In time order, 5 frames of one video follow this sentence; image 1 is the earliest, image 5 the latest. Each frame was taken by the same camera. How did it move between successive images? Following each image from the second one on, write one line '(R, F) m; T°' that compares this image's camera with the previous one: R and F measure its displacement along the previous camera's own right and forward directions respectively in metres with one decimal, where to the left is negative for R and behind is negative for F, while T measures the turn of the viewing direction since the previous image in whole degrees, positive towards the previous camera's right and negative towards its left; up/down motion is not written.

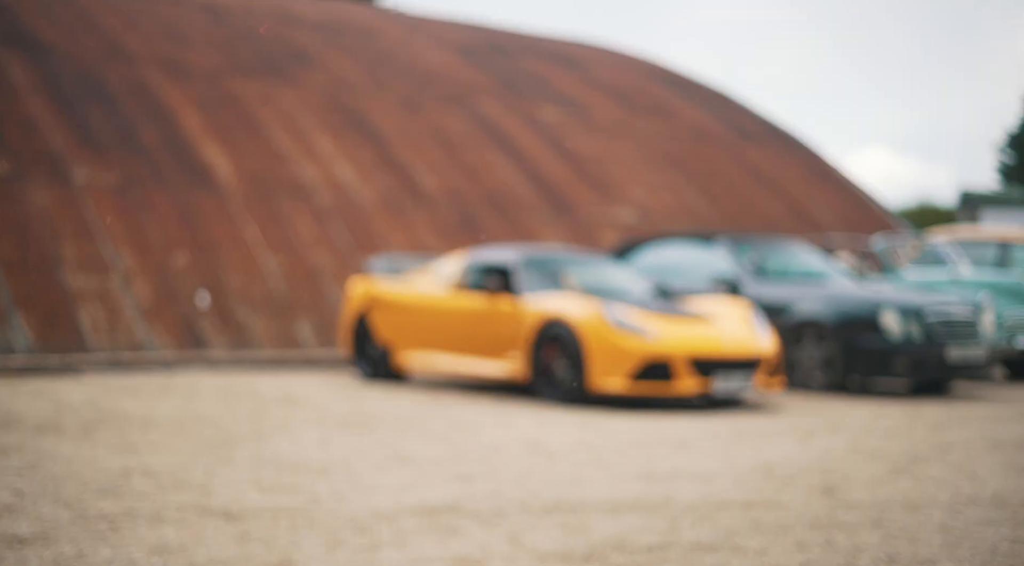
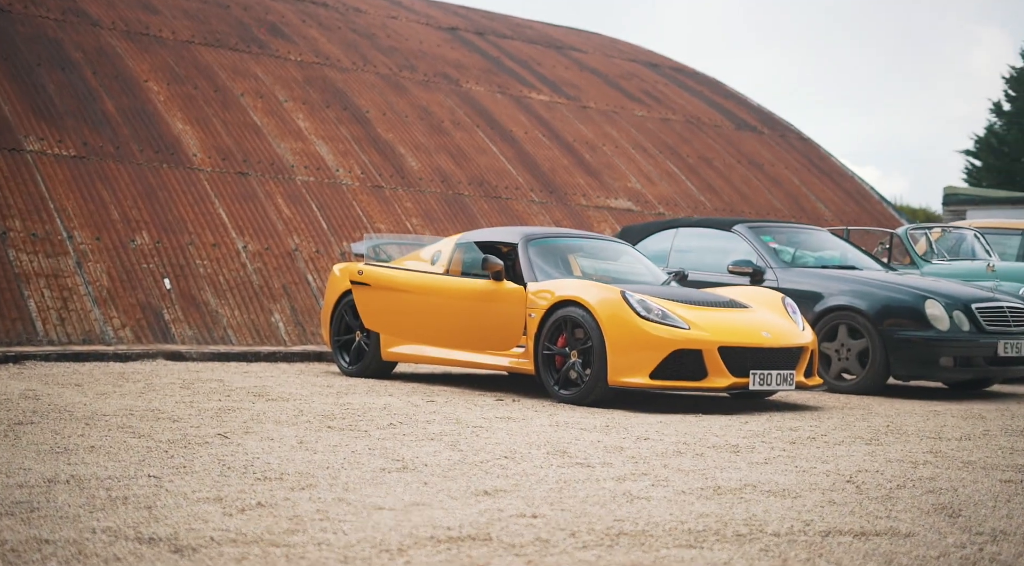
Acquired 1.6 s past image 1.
(-0.2, +1.0) m; +2°
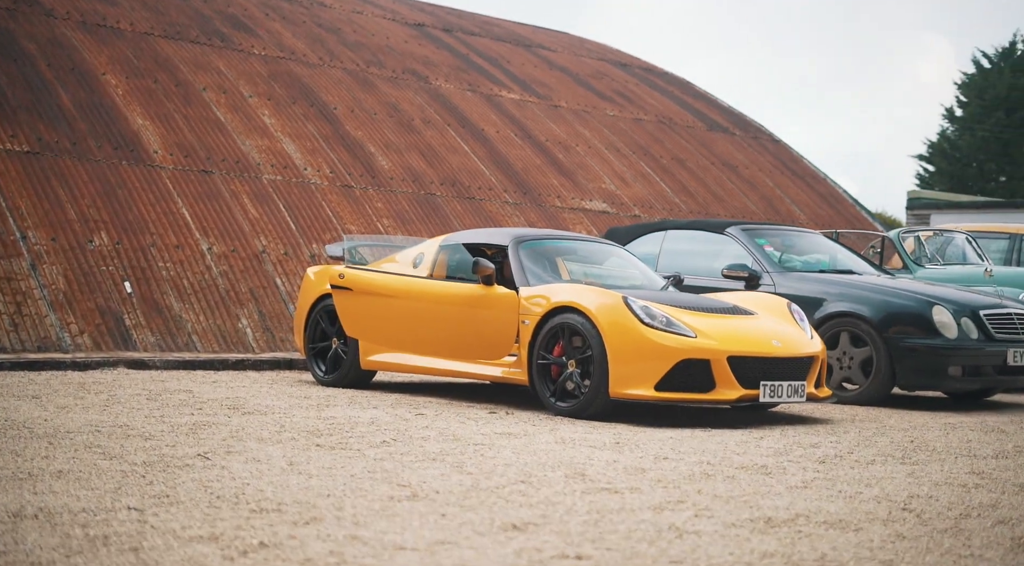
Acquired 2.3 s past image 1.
(-0.3, +0.4) m; +3°
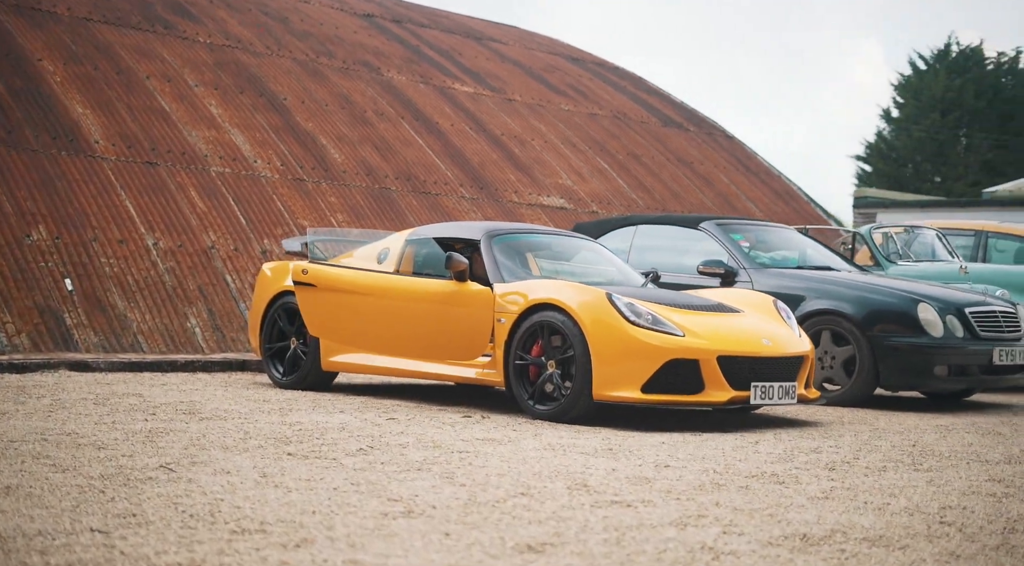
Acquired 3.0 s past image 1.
(-0.2, +0.4) m; +3°
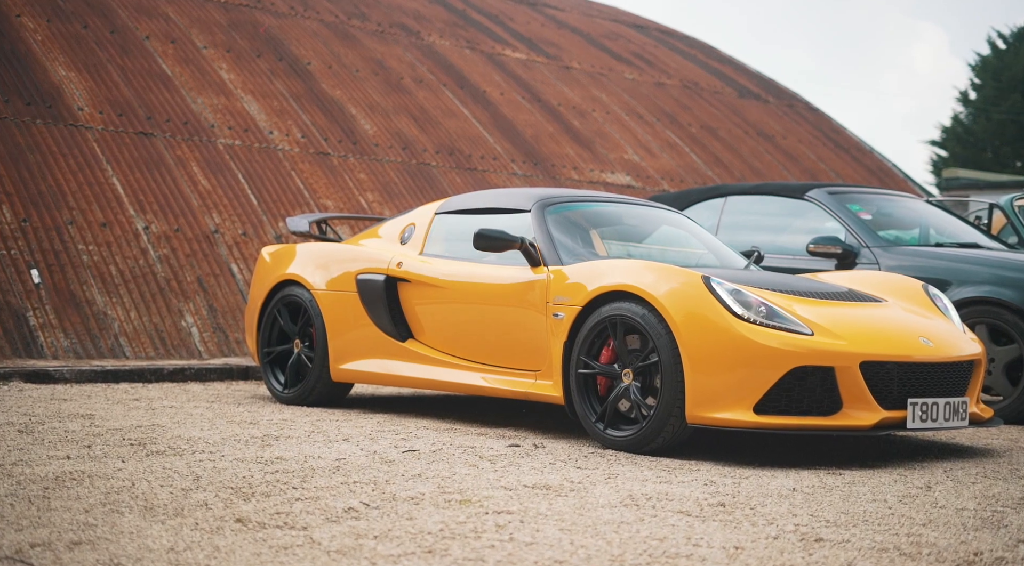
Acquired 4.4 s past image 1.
(0.0, +1.7) m; -3°
